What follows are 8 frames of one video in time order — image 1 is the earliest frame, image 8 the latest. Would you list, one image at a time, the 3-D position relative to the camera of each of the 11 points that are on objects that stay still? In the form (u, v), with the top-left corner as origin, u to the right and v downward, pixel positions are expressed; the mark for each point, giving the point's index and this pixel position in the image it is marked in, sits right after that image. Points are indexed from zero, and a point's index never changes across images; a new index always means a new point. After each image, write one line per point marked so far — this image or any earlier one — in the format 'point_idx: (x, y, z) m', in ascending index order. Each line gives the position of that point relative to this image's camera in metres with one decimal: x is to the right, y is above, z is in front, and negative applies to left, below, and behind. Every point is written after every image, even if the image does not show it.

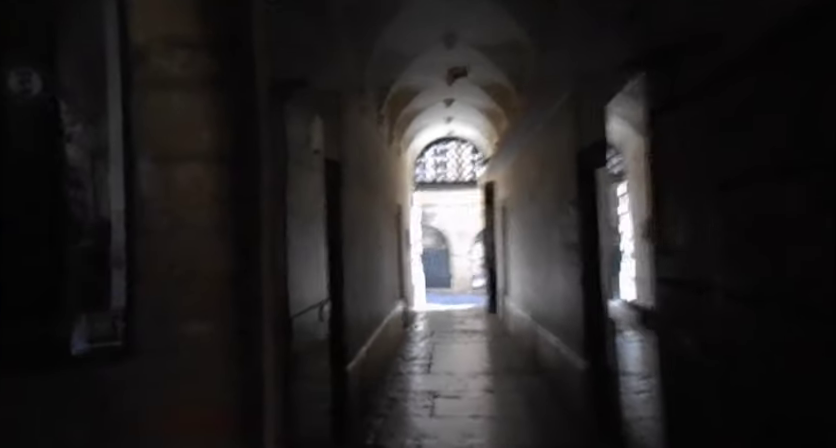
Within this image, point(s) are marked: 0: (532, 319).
0: (+1.3, -1.1, +6.6) m
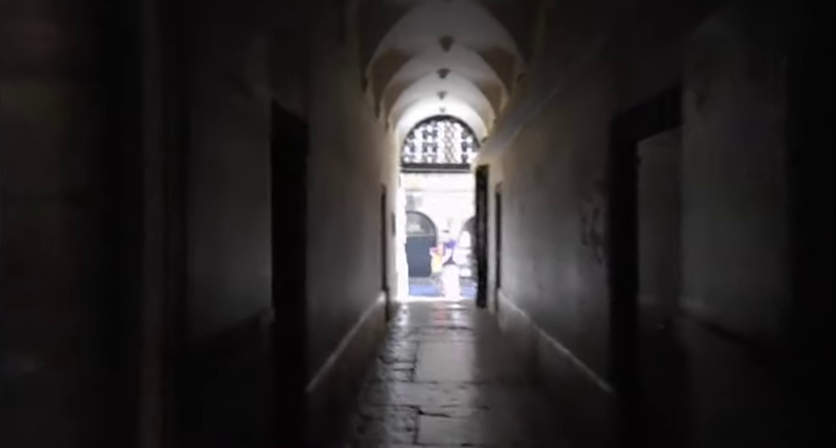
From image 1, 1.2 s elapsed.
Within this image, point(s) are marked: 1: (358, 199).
0: (+1.2, -1.0, +5.7) m
1: (-0.6, +0.3, +6.1) m
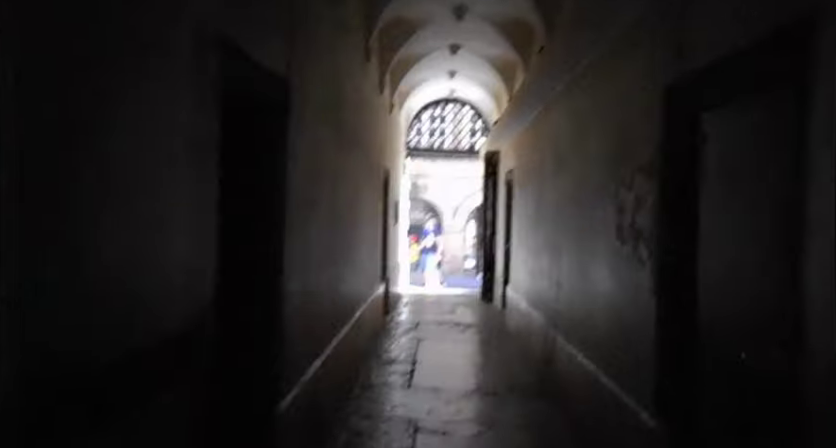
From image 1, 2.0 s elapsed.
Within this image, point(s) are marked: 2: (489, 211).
0: (+1.2, -0.9, +5.2) m
1: (-0.6, +0.4, +5.5) m
2: (+1.3, +0.2, +11.0) m
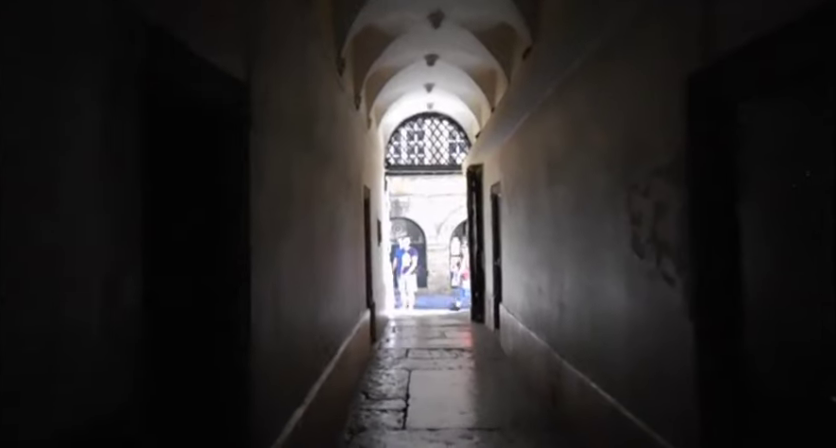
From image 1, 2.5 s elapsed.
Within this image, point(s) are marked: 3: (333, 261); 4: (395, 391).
0: (+1.1, -1.0, +4.8) m
1: (-0.7, +0.2, +5.1) m
2: (+1.0, -0.1, +10.6) m
3: (-0.7, -0.3, +5.0) m
4: (-0.2, -1.6, +5.5) m
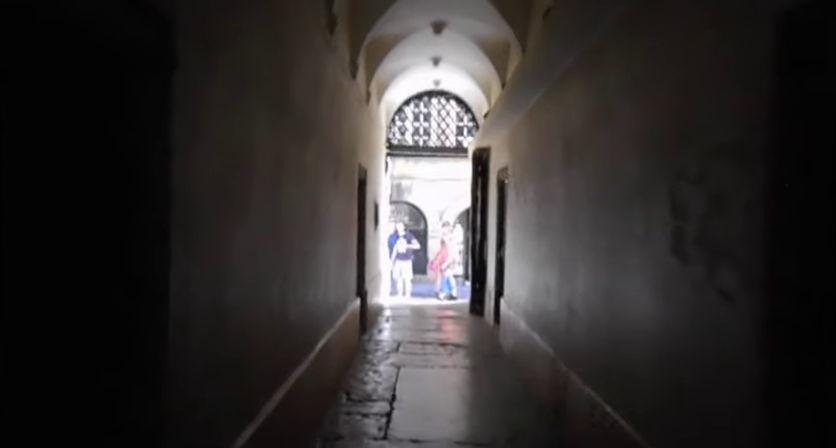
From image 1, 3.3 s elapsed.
0: (+1.0, -0.9, +4.2) m
1: (-0.8, +0.3, +4.5) m
2: (+1.0, +0.2, +10.0) m
3: (-0.8, -0.2, +4.4) m
4: (-0.3, -1.4, +5.0) m
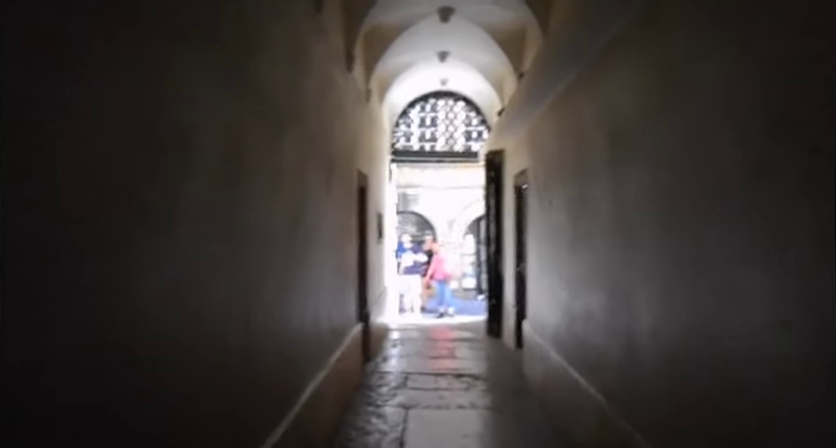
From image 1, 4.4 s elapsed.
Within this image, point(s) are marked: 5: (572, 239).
0: (+1.1, -1.0, +3.3) m
1: (-0.7, +0.2, +3.7) m
2: (+1.1, 0.0, +9.1) m
3: (-0.7, -0.3, +3.6) m
4: (-0.2, -1.5, +4.1) m
5: (+1.2, -0.1, +4.6) m
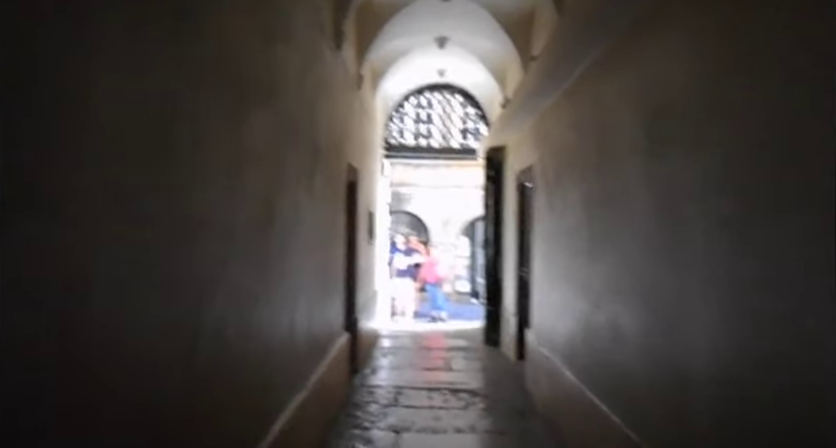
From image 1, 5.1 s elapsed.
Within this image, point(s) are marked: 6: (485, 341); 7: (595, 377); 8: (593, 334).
0: (+1.1, -1.0, +2.8) m
1: (-0.7, +0.2, +3.1) m
2: (+1.0, 0.0, +8.6) m
3: (-0.7, -0.3, +3.0) m
4: (-0.3, -1.5, +3.6) m
5: (+1.1, -0.1, +4.0) m
6: (+0.9, -1.6, +8.3) m
7: (+1.2, -1.0, +4.0) m
8: (+1.1, -0.7, +4.0) m
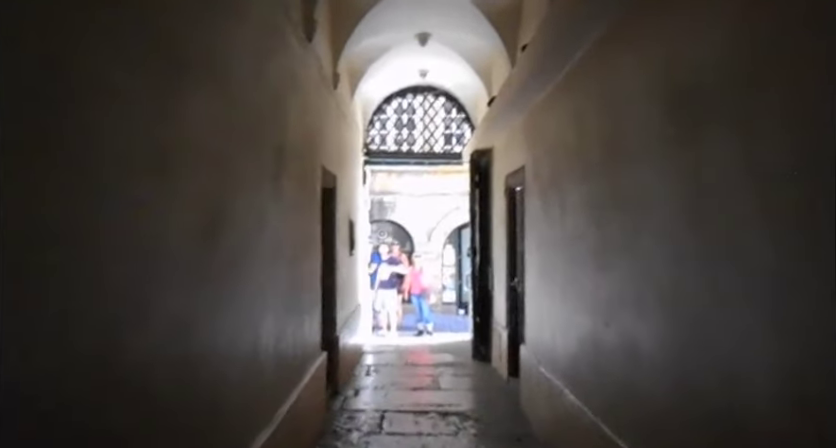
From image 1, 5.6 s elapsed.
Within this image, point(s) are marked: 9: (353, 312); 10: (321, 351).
0: (+1.0, -1.0, +2.3) m
1: (-0.8, +0.2, +2.6) m
2: (+0.8, -0.1, +8.2) m
3: (-0.8, -0.3, +2.5) m
4: (-0.3, -1.6, +3.1) m
5: (+1.0, -0.1, +3.6) m
6: (+0.8, -1.7, +7.8) m
7: (+1.1, -1.0, +3.5) m
8: (+1.0, -0.7, +3.5) m
9: (-0.9, -1.1, +7.6) m
10: (-0.8, -1.1, +5.1) m
